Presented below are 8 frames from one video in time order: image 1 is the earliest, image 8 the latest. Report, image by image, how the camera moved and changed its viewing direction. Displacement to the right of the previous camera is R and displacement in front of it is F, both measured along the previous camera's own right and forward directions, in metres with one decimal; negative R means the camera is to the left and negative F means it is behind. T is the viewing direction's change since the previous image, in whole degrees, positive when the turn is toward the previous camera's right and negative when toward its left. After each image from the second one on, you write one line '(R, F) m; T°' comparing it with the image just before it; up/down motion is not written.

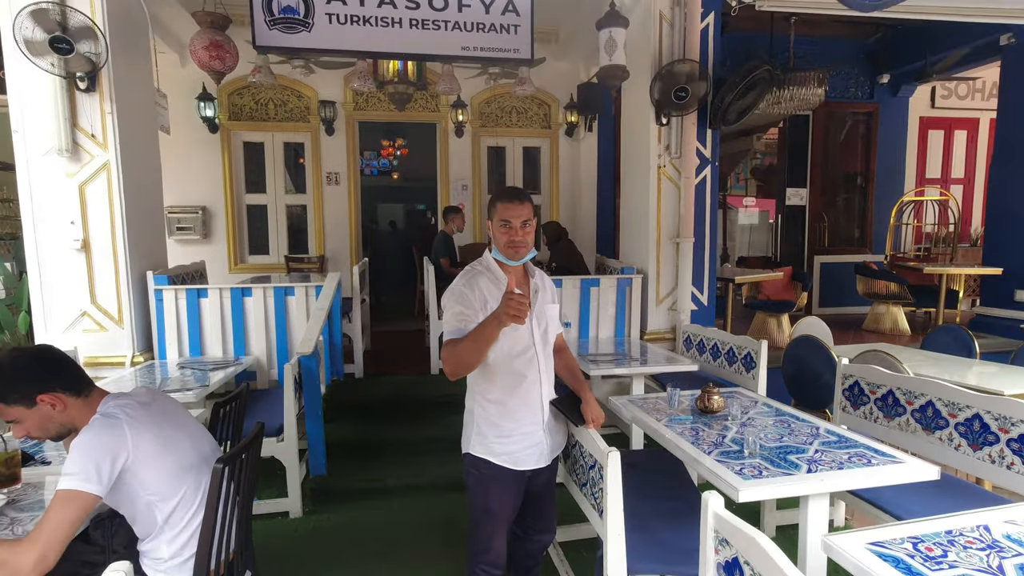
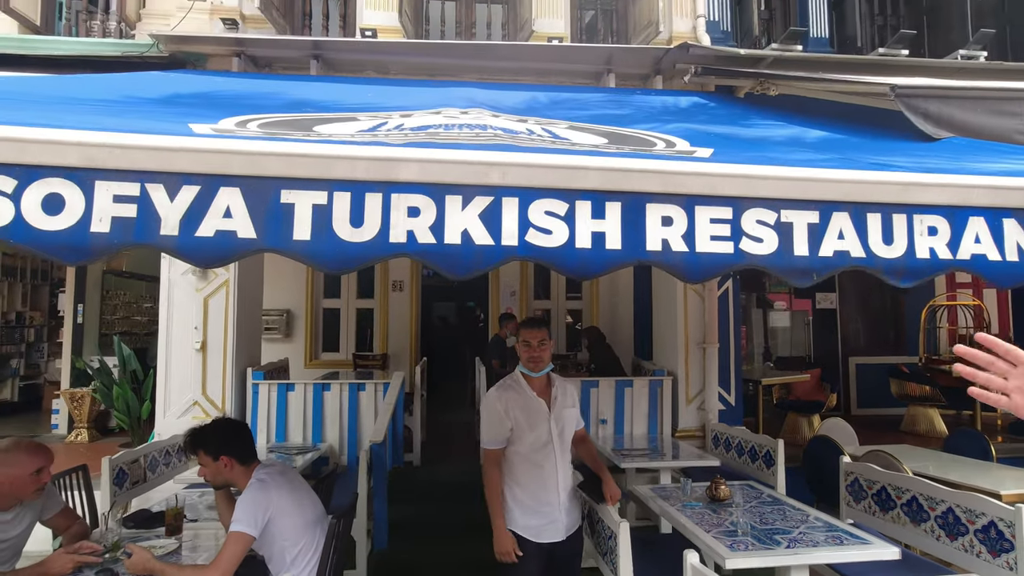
(+0.1, -0.8) m; -5°
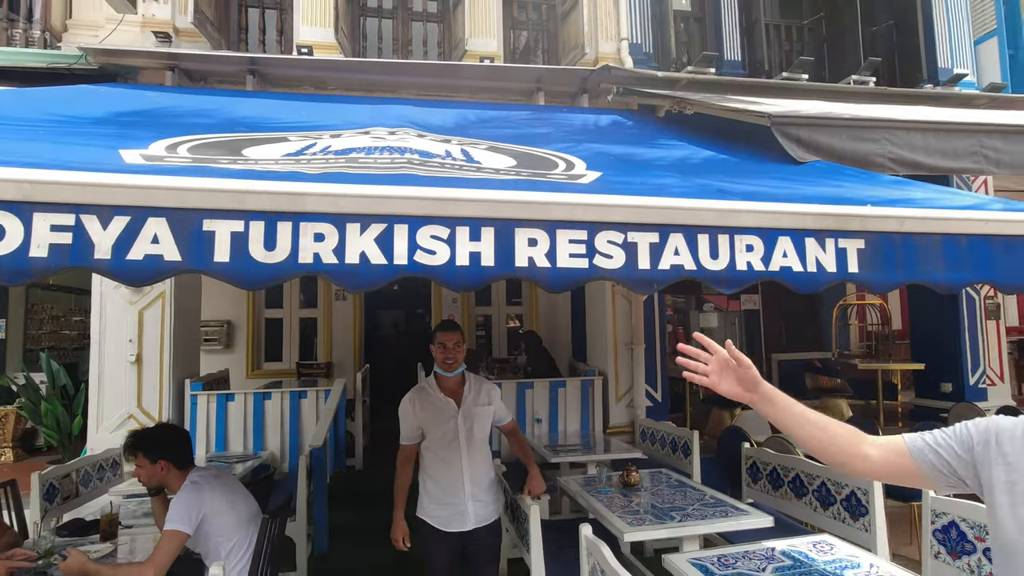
(+0.2, -0.3) m; +5°
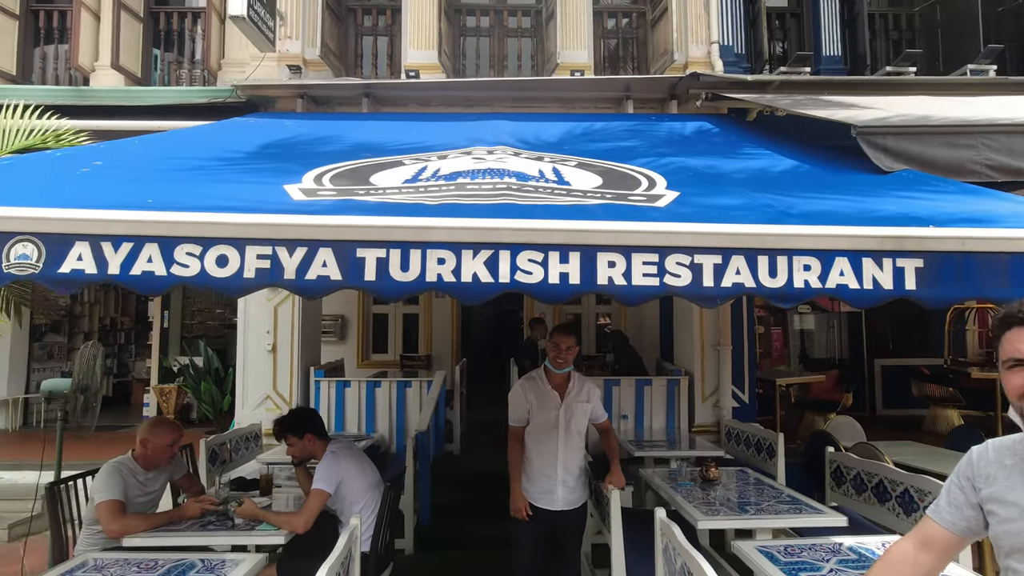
(0.0, -0.4) m; -9°
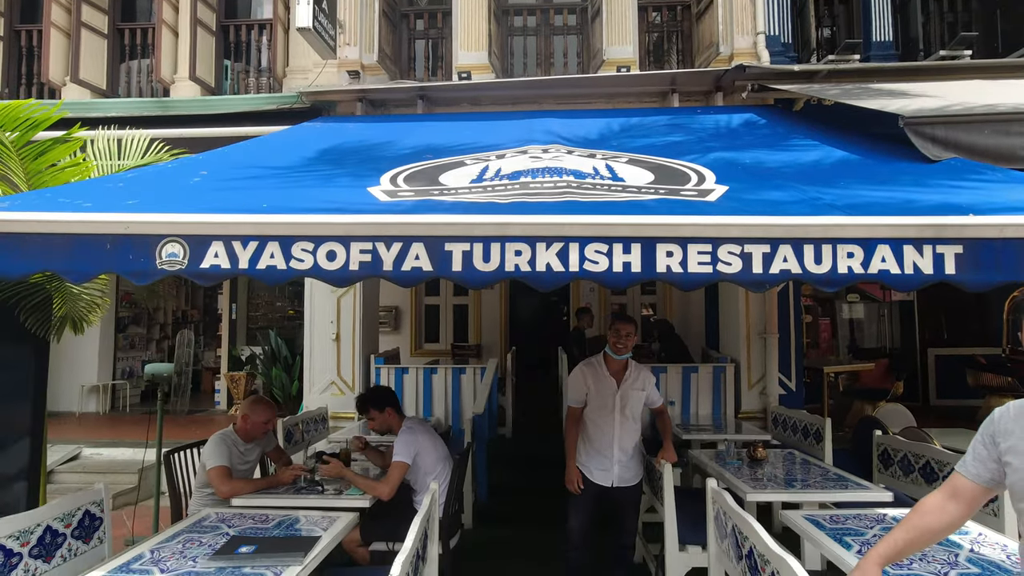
(-0.1, -0.3) m; -4°
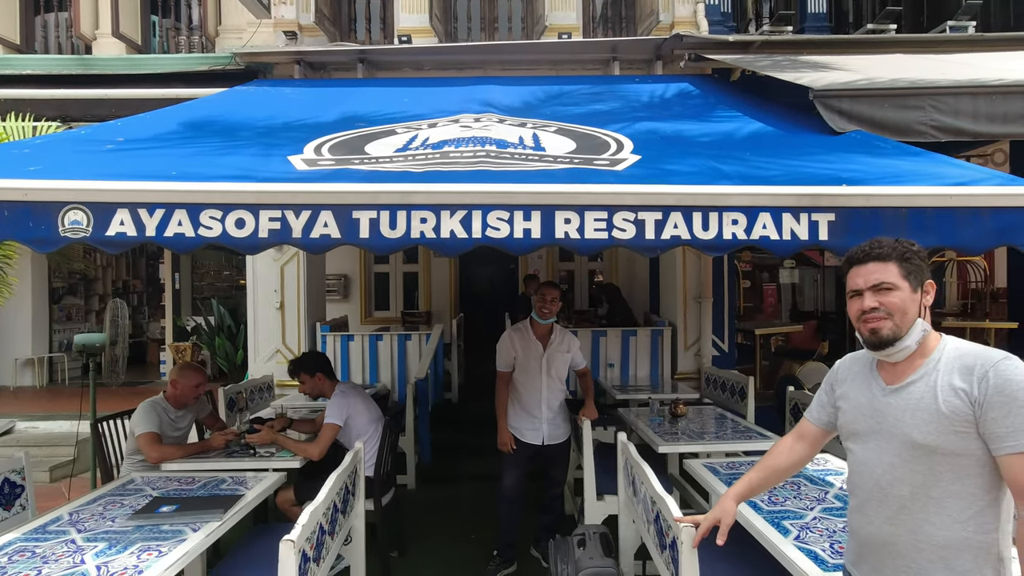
(+0.3, -0.1) m; +4°
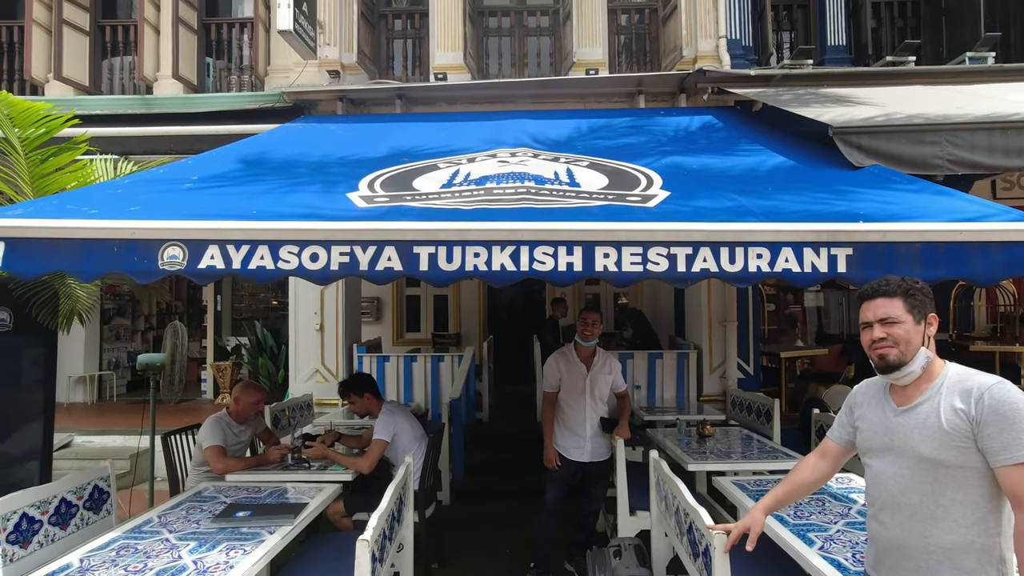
(-0.1, -0.3) m; -2°
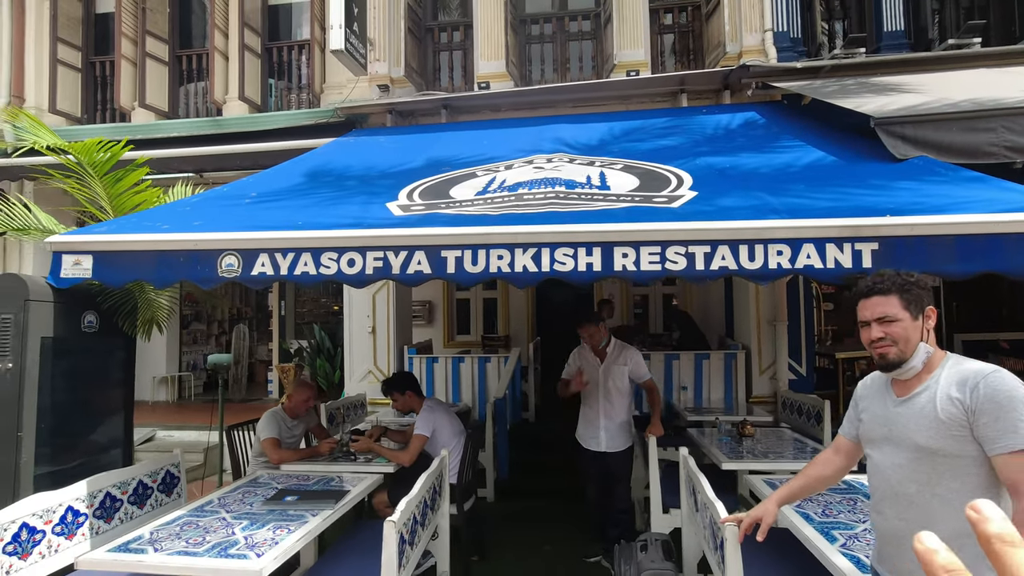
(+0.2, -0.1) m; -6°
